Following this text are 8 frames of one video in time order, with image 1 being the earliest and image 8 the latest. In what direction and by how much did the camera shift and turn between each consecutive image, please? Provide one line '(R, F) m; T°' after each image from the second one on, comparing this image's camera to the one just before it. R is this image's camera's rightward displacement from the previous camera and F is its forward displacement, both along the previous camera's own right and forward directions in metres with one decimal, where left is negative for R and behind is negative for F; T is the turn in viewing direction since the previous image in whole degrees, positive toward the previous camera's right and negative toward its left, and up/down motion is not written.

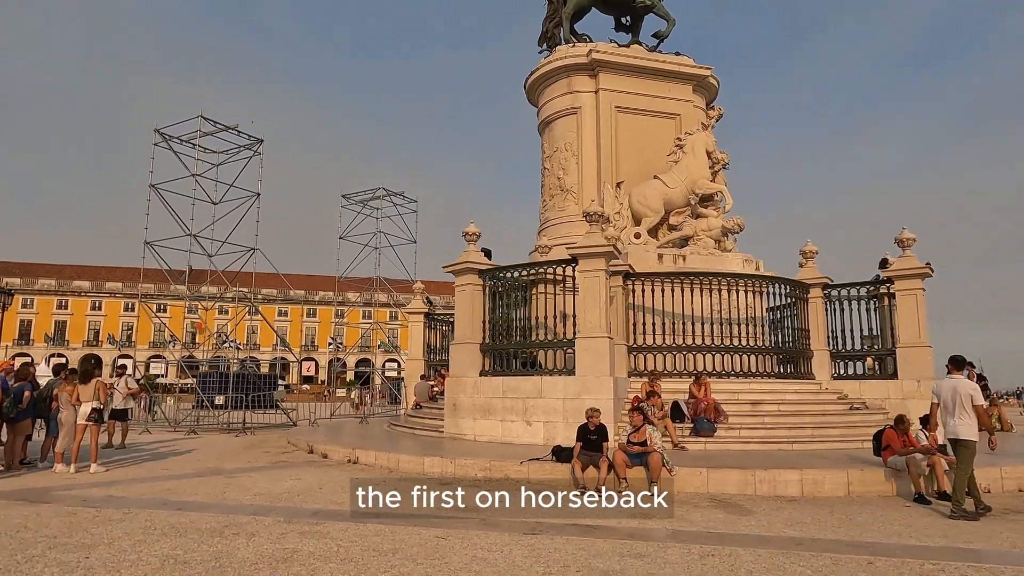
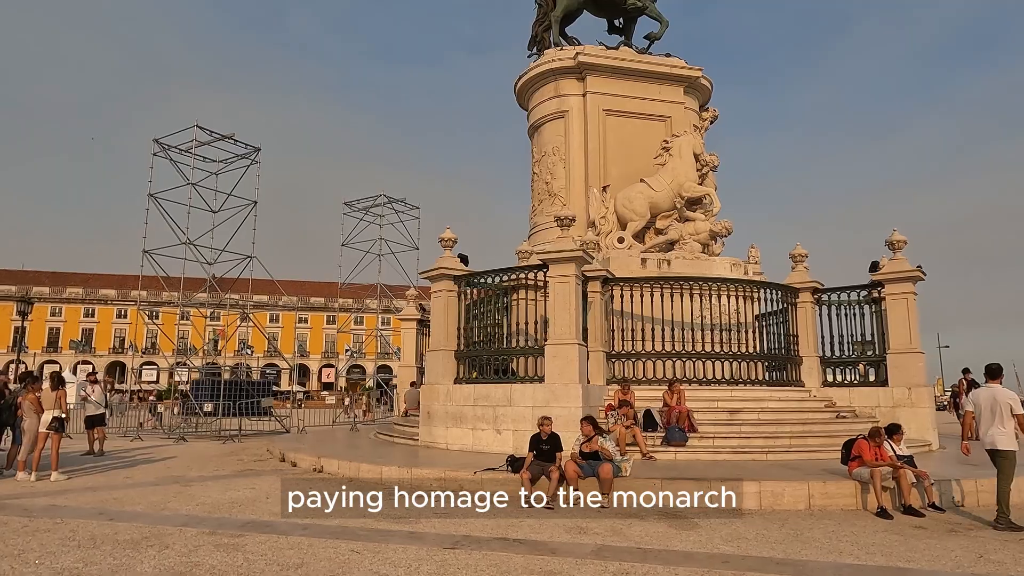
(+0.9, +0.2) m; -2°
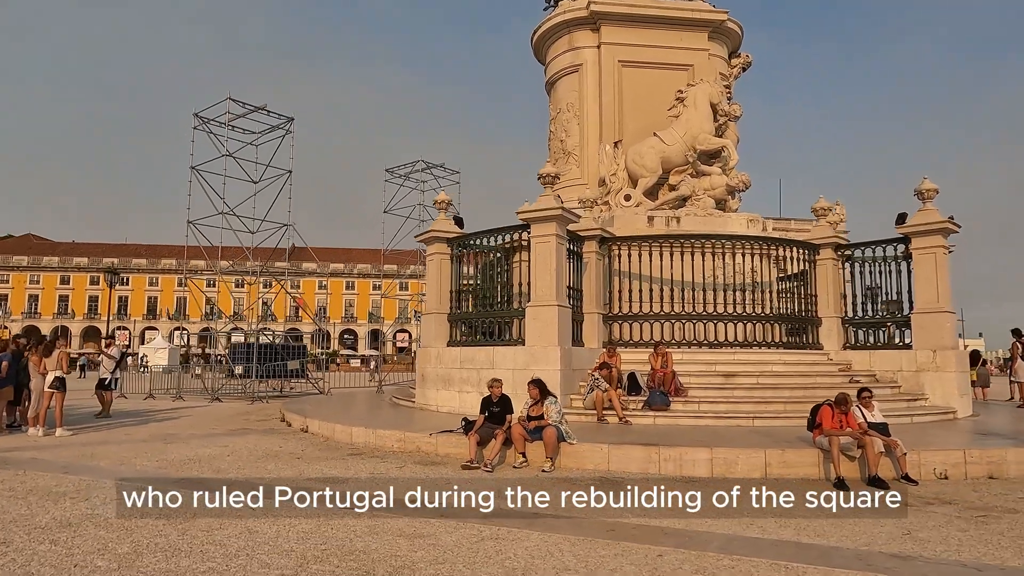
(+1.5, +0.3) m; -7°
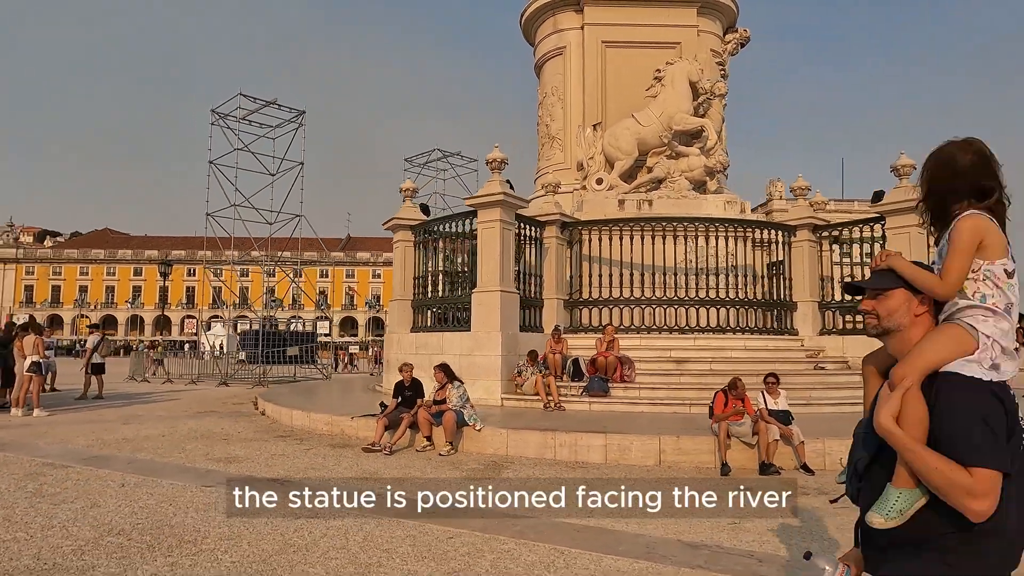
(+1.7, +0.1) m; -5°
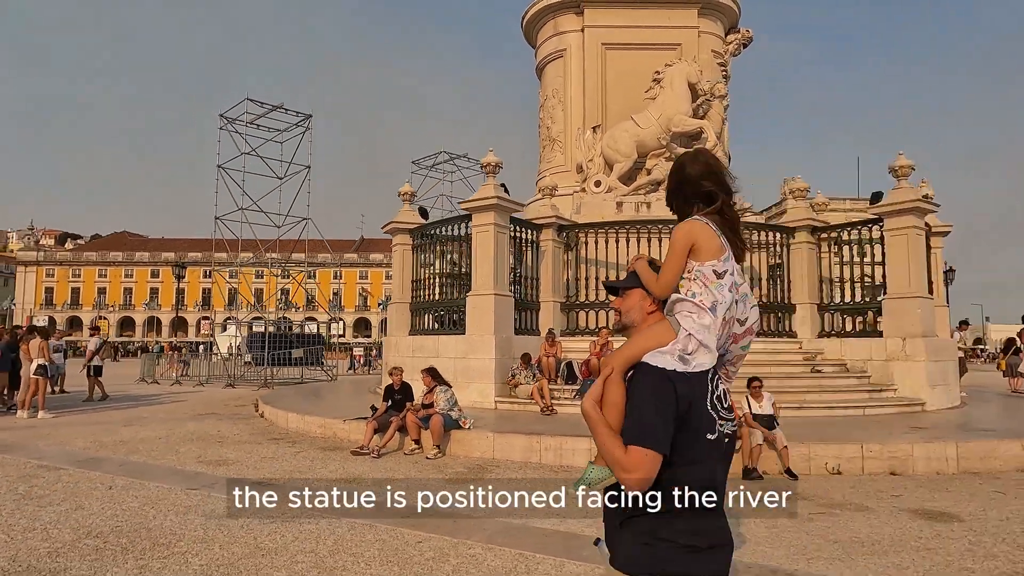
(+0.3, 0.0) m; -1°
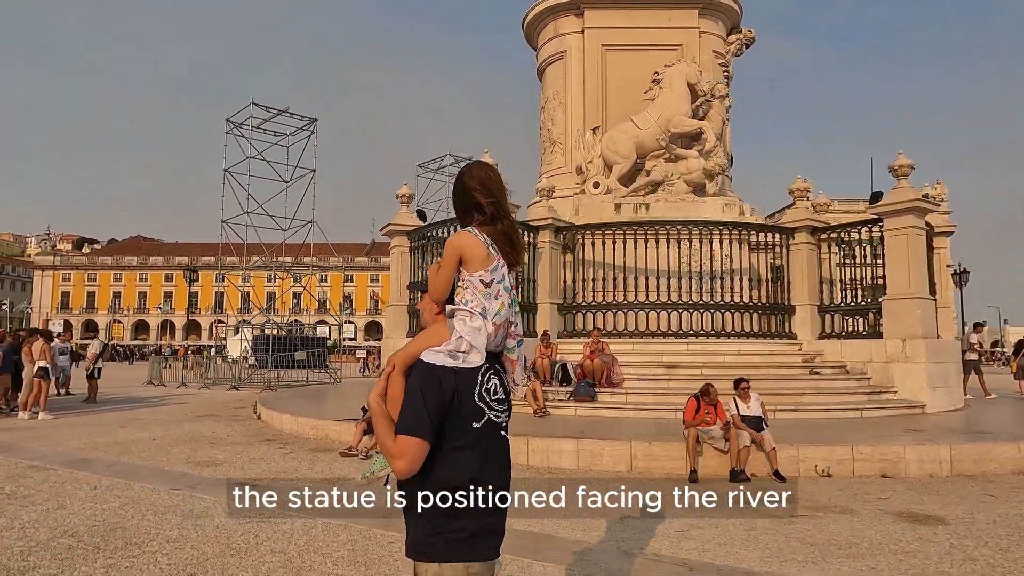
(+0.3, 0.0) m; -1°
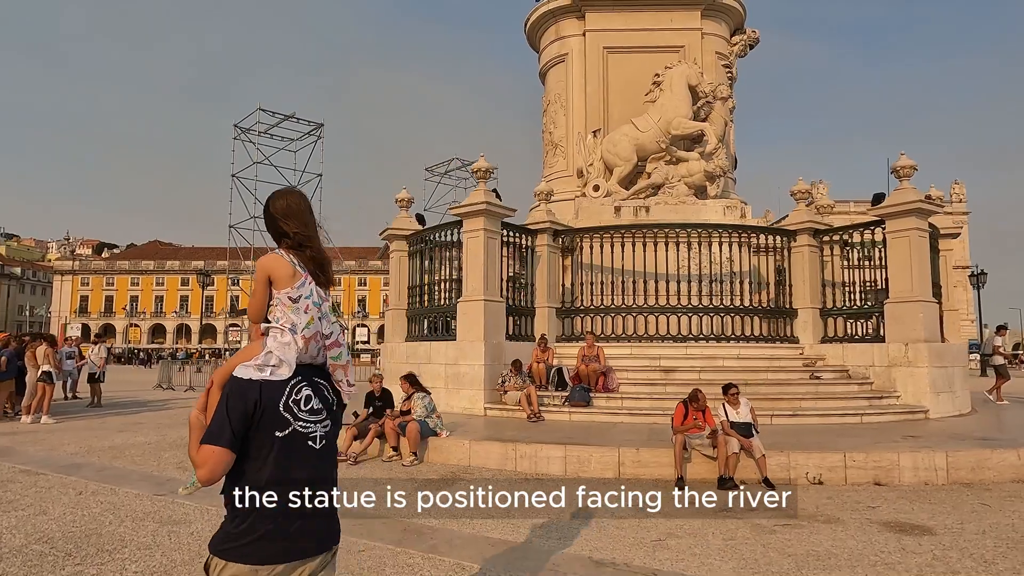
(+0.3, 0.0) m; -1°
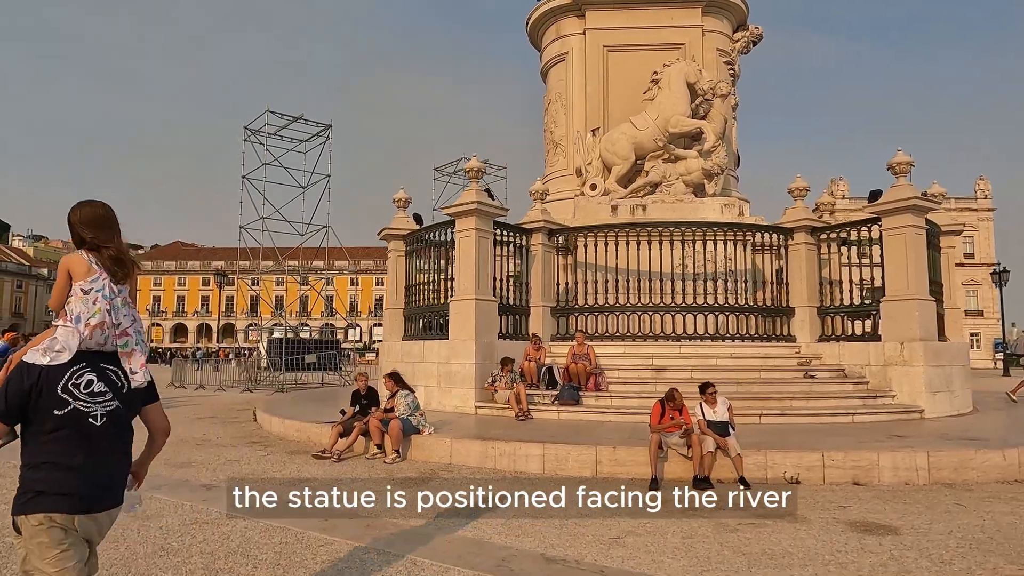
(+0.4, 0.0) m; -2°
